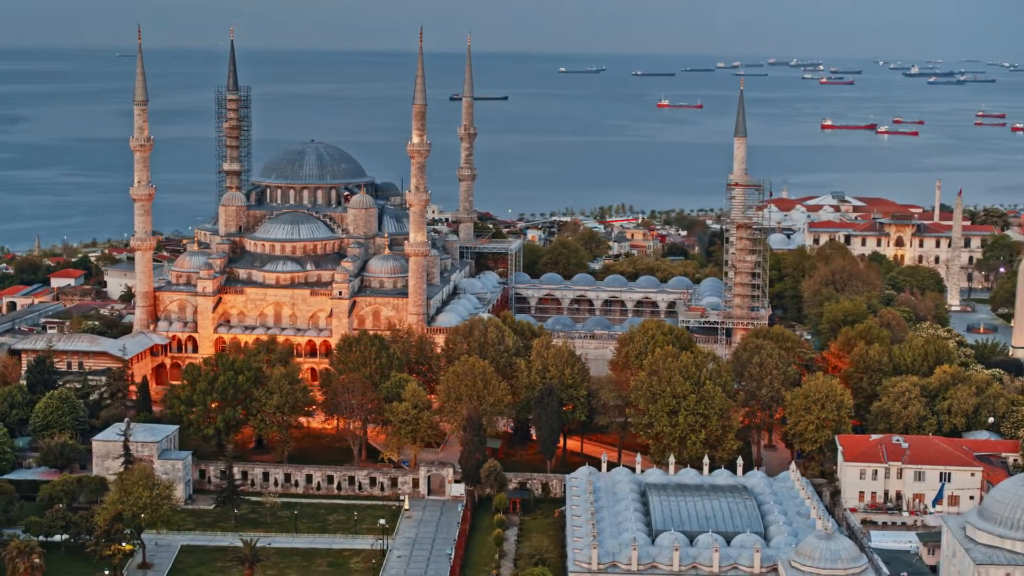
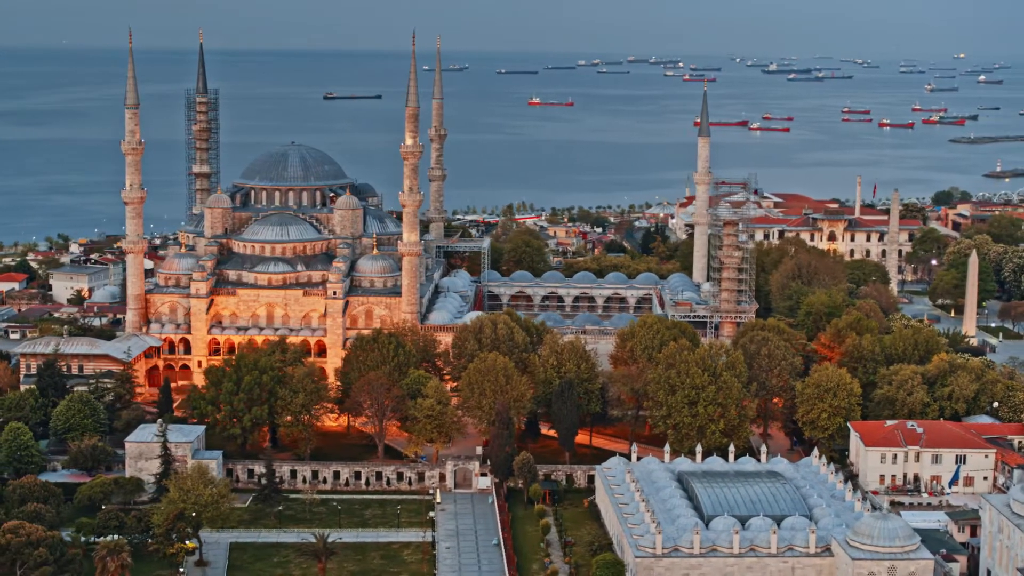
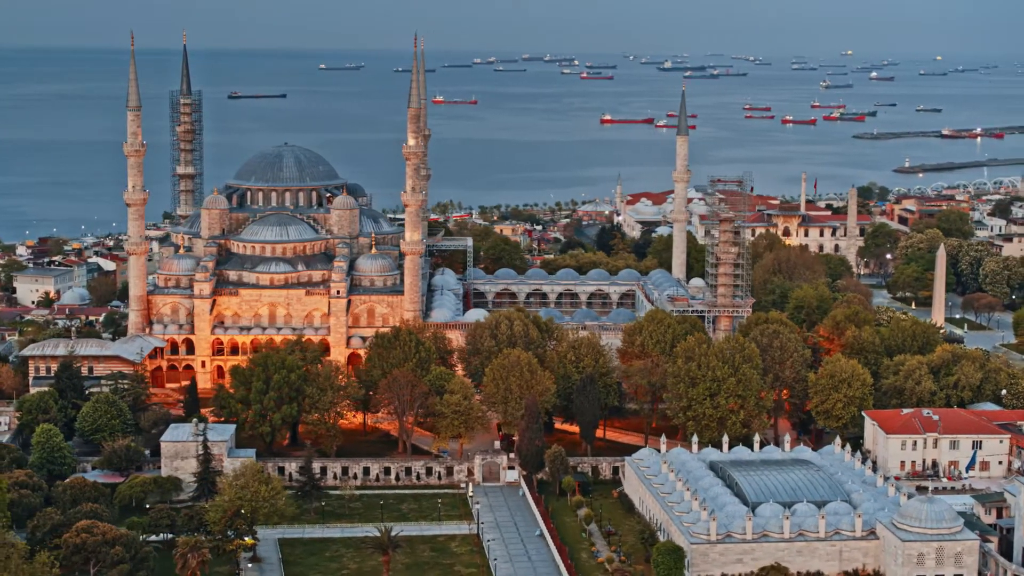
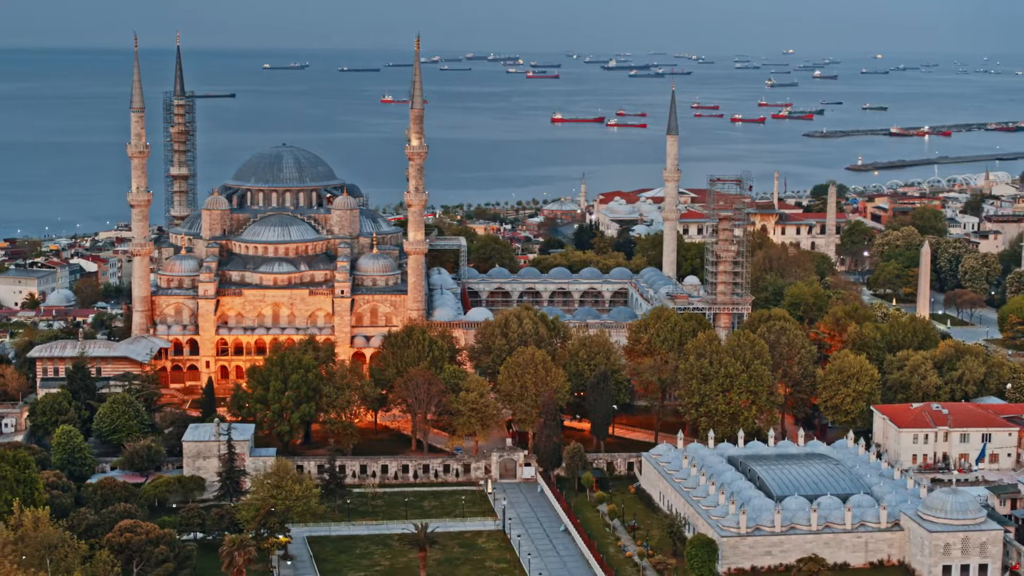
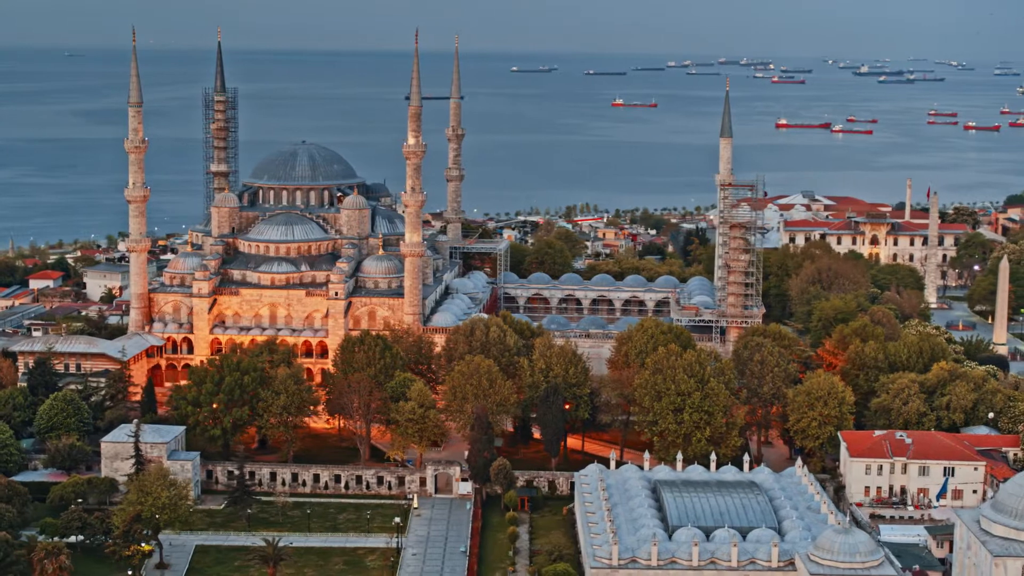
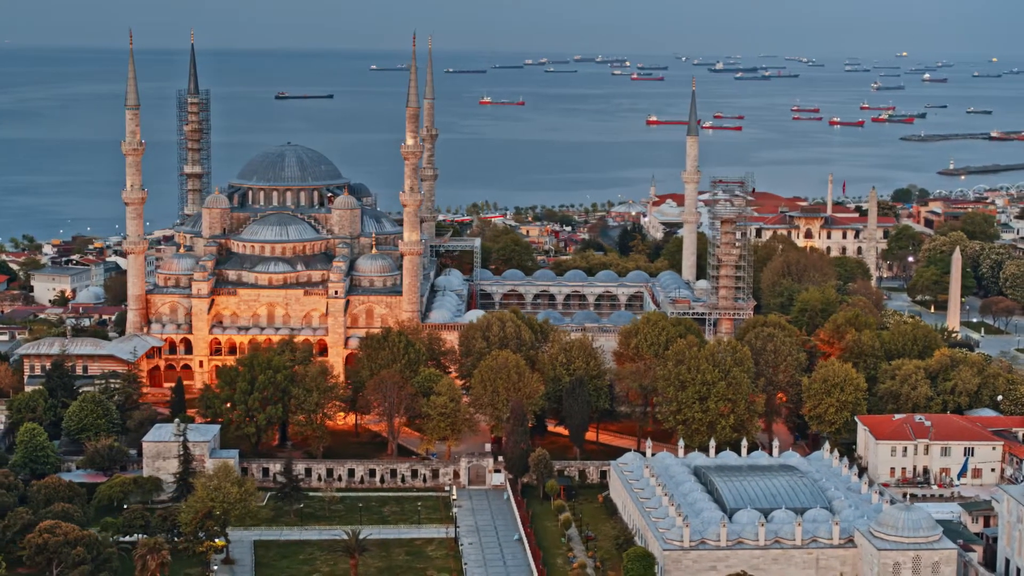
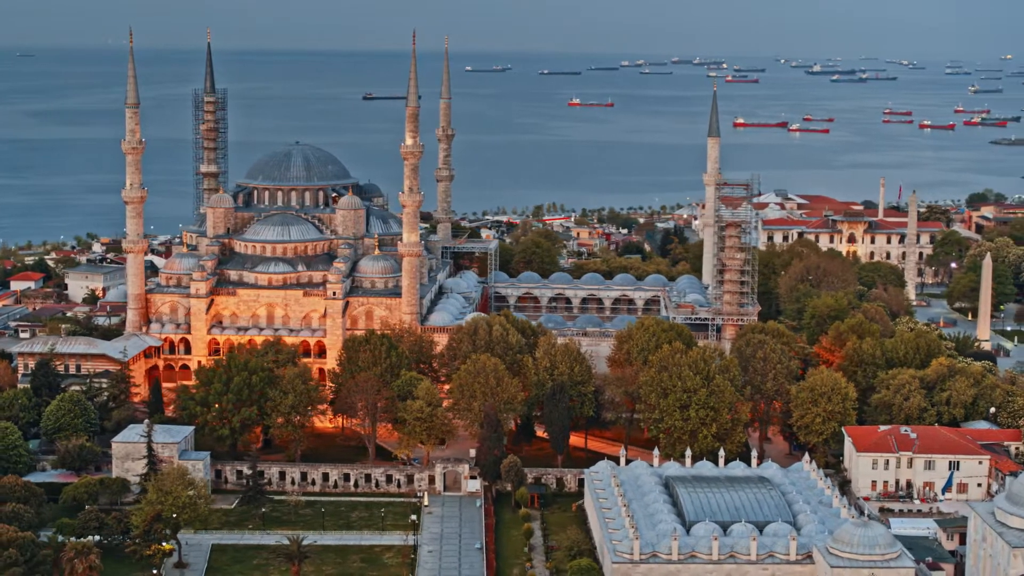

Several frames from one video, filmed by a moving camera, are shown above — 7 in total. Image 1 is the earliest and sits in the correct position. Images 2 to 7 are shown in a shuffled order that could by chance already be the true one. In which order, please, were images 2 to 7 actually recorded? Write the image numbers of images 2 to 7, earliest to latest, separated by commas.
5, 7, 2, 6, 3, 4
